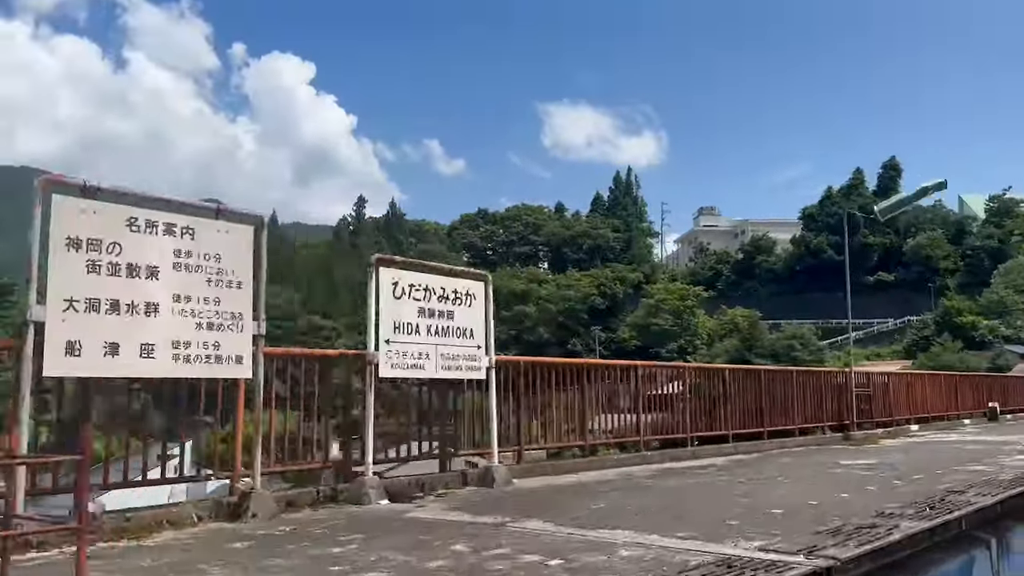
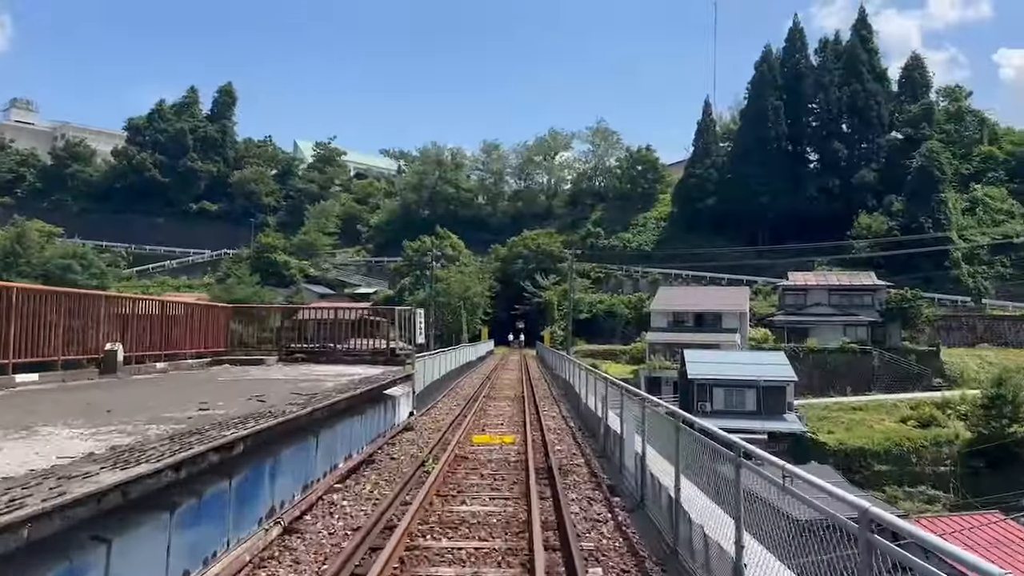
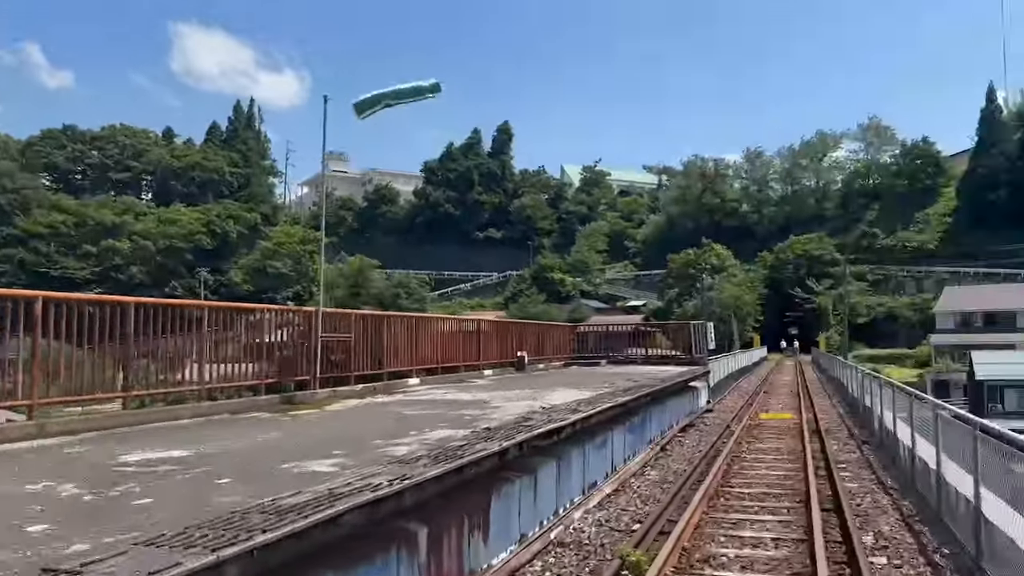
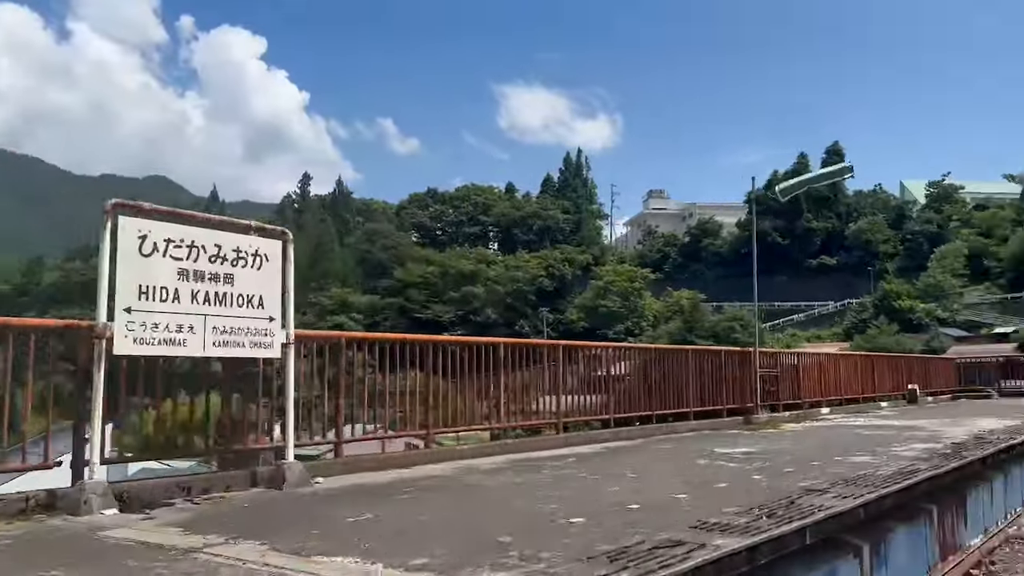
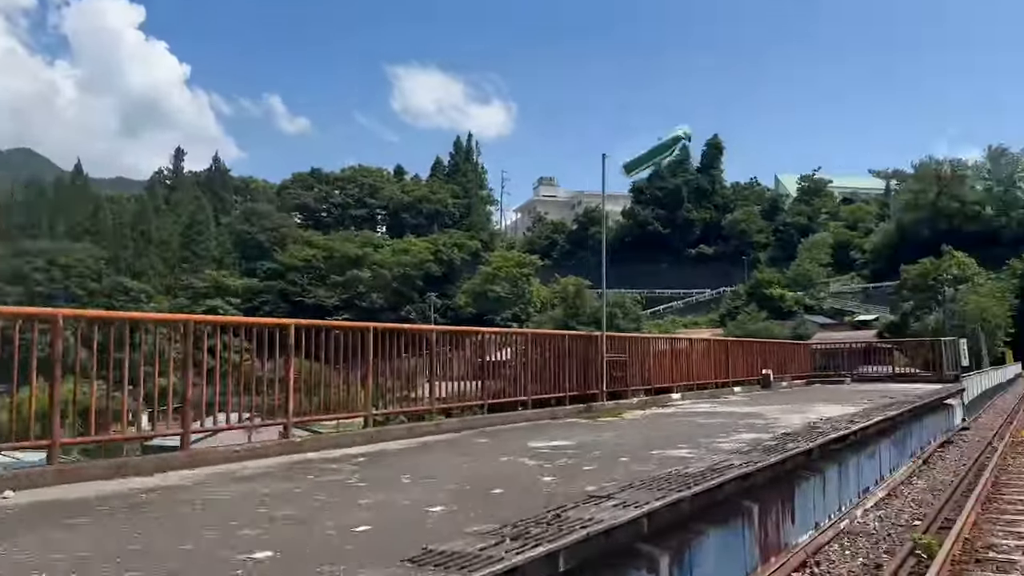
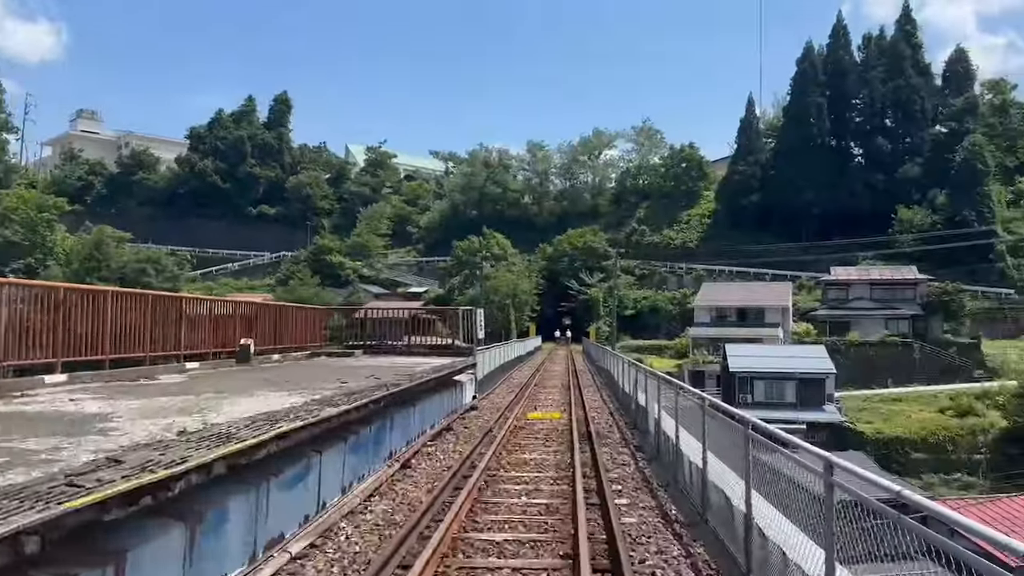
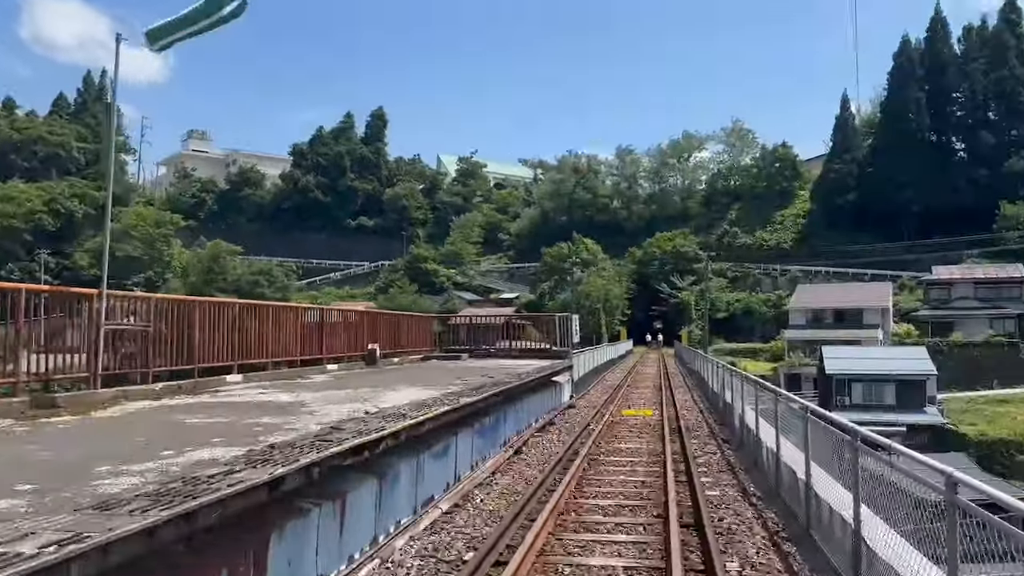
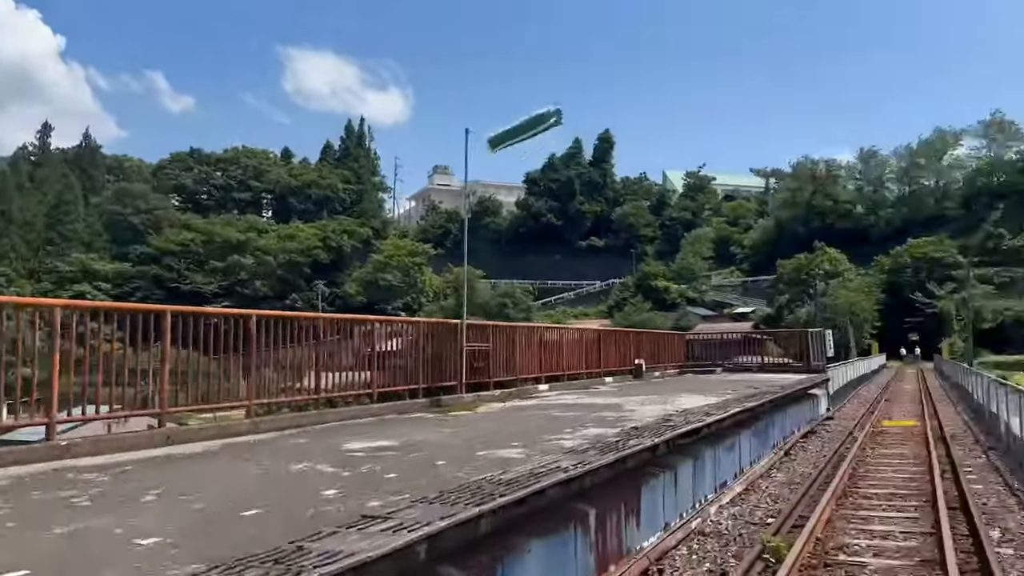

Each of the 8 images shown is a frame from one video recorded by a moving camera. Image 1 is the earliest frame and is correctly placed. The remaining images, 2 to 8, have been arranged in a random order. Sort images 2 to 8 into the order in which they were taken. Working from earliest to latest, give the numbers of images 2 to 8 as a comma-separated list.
4, 5, 8, 3, 7, 6, 2
